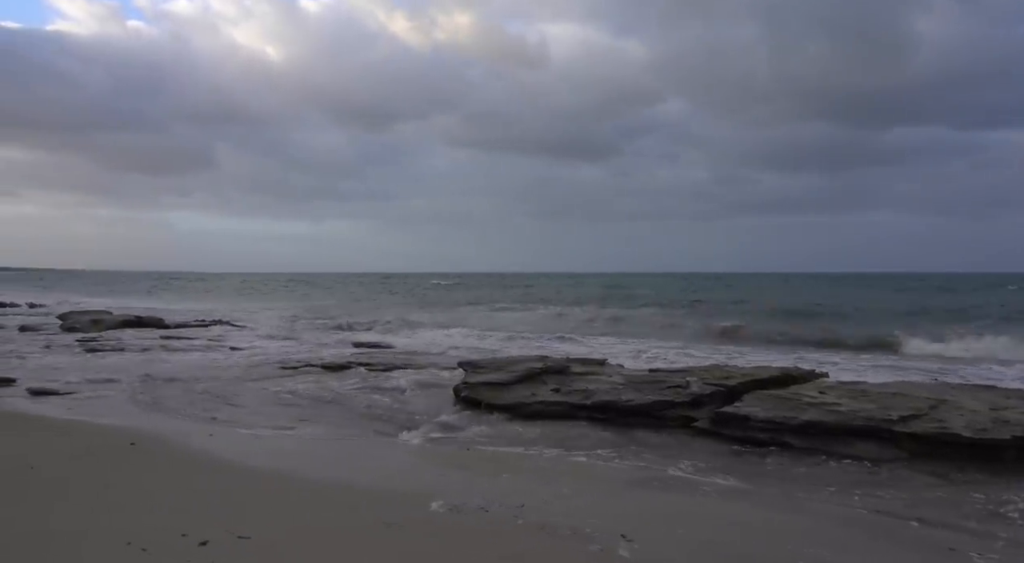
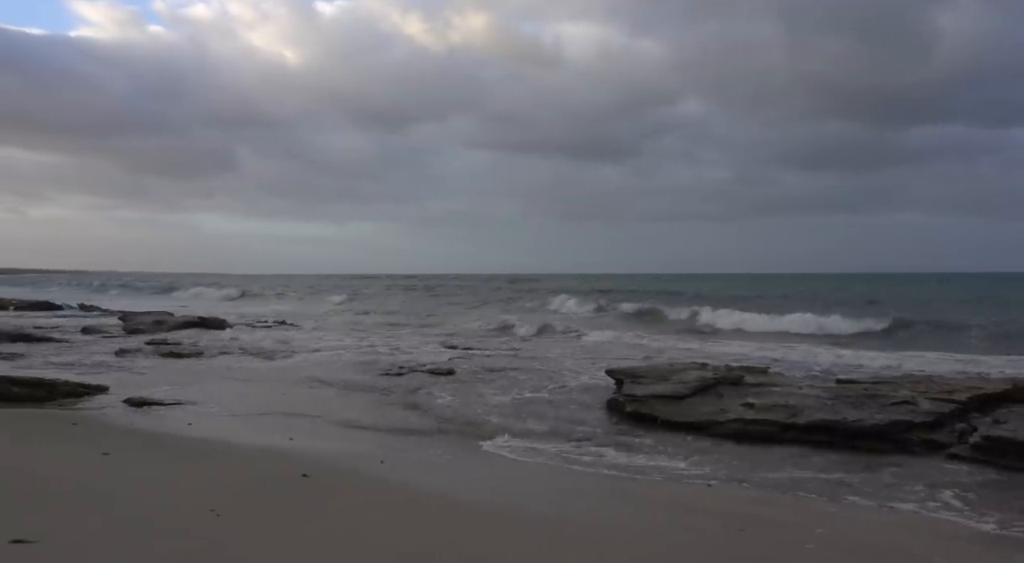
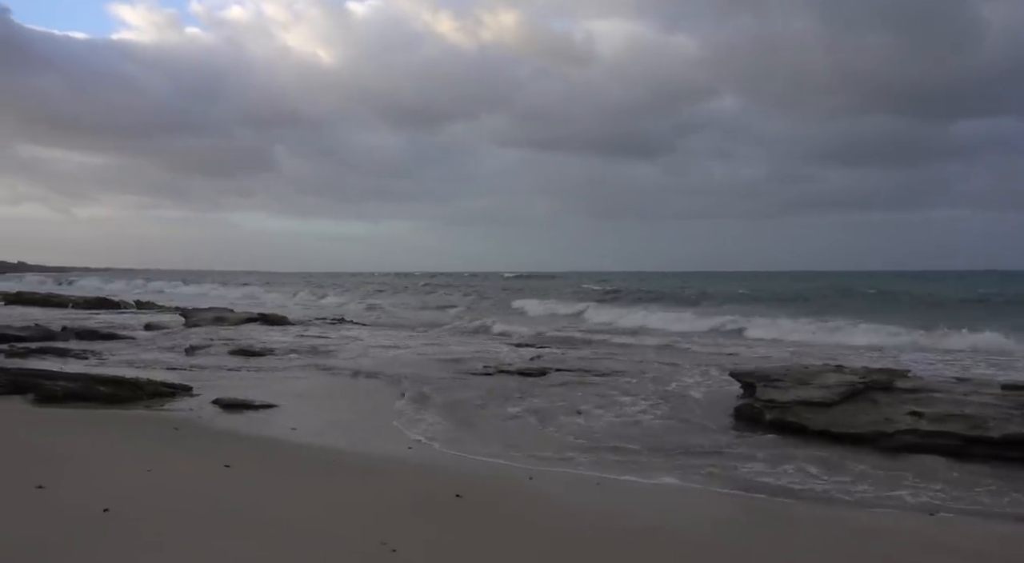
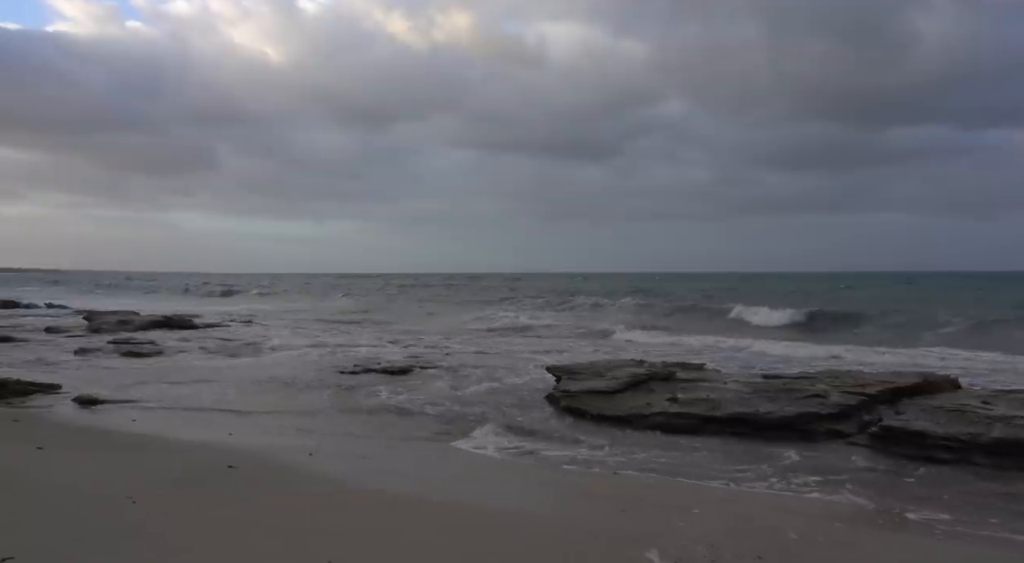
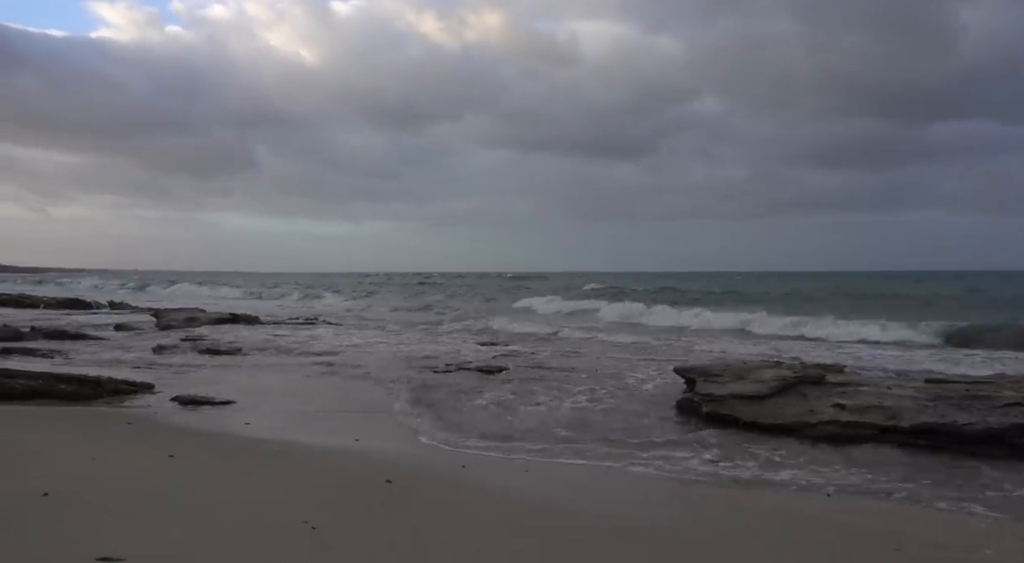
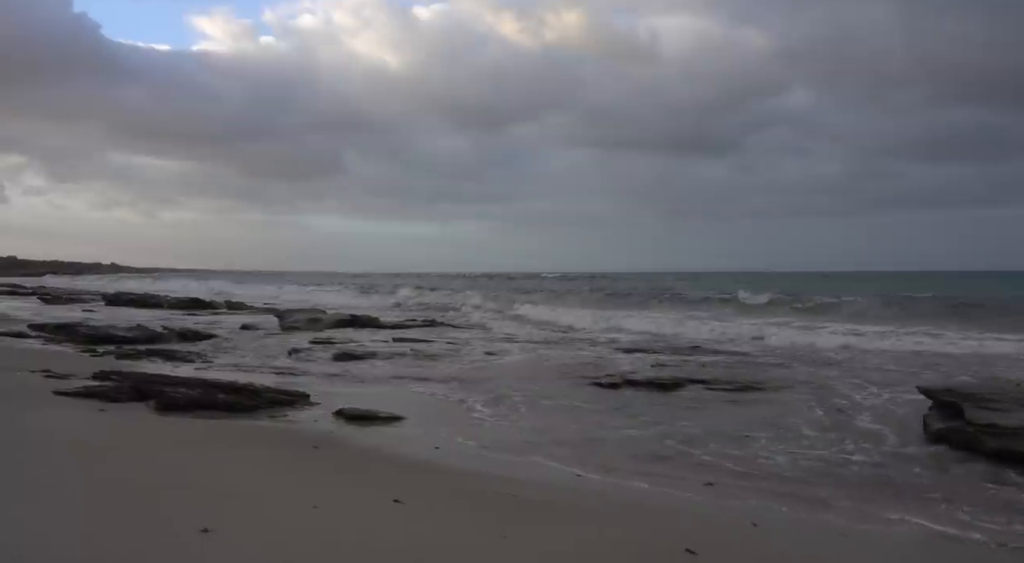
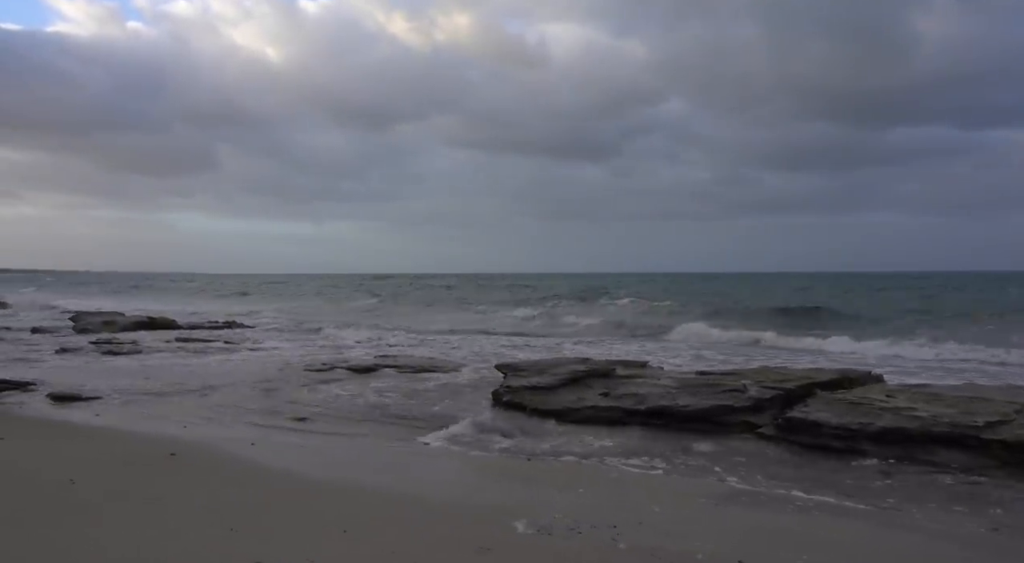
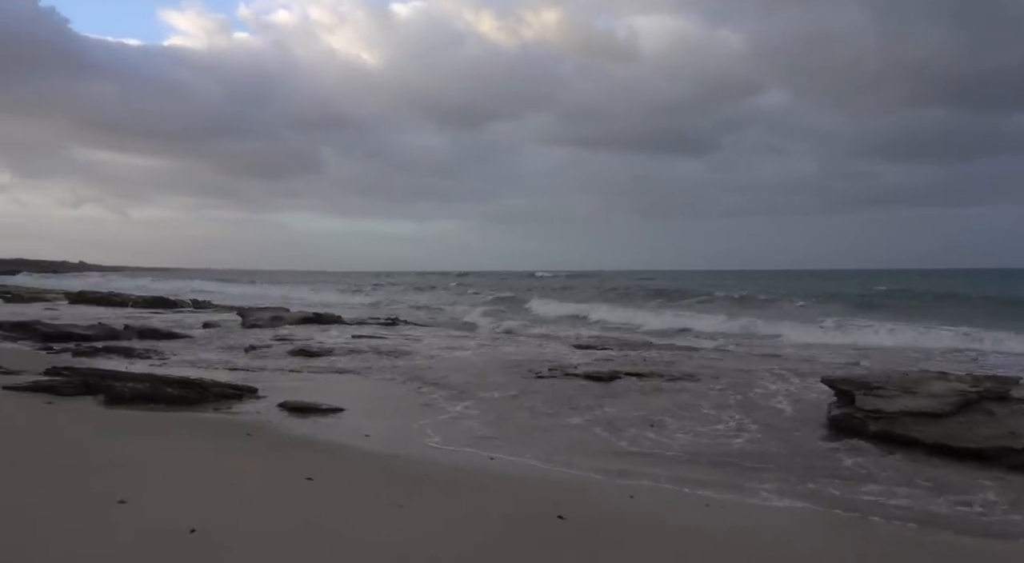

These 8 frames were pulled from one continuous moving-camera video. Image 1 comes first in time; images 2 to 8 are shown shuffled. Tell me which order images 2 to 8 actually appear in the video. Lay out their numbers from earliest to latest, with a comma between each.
7, 4, 2, 5, 3, 8, 6
